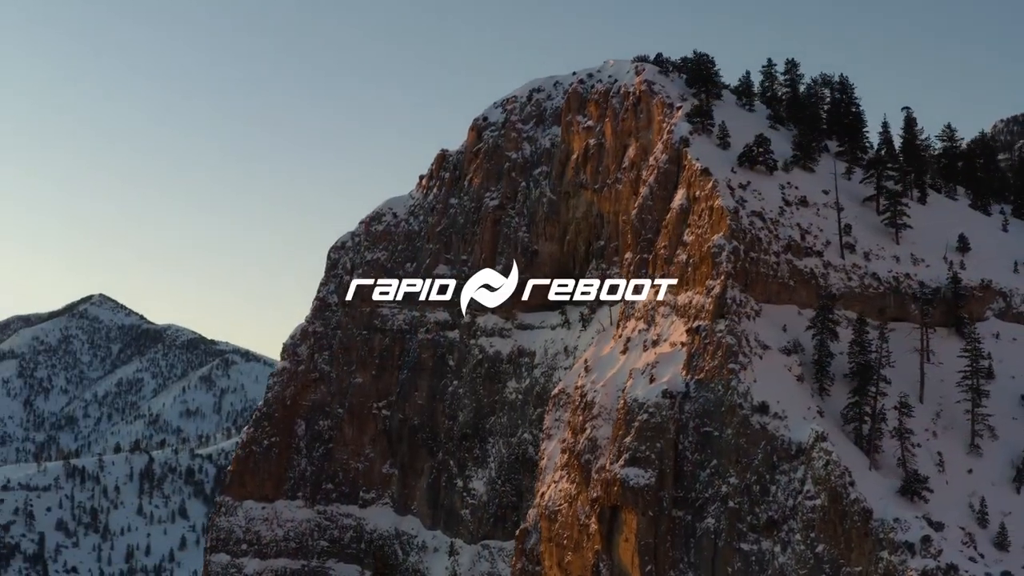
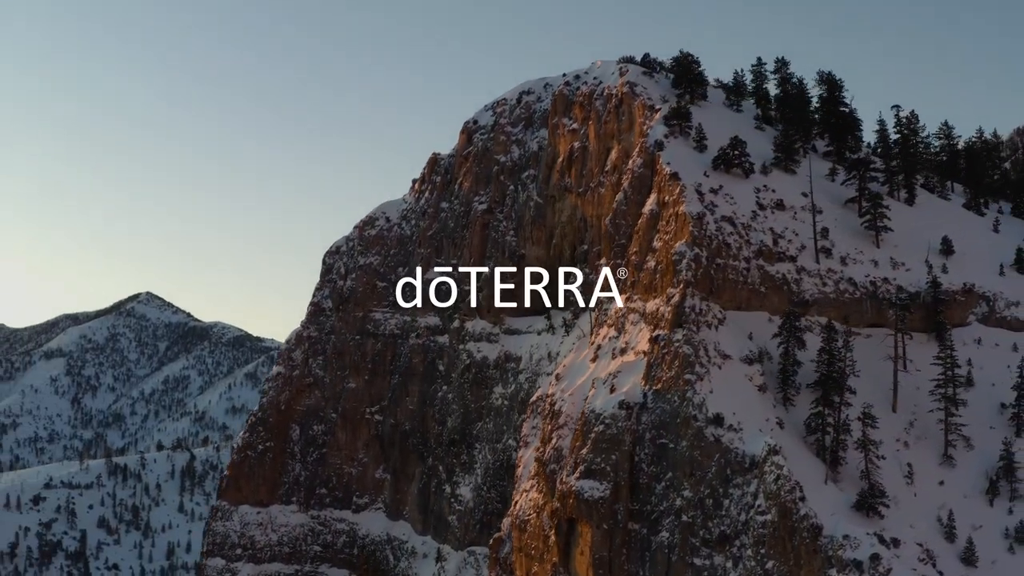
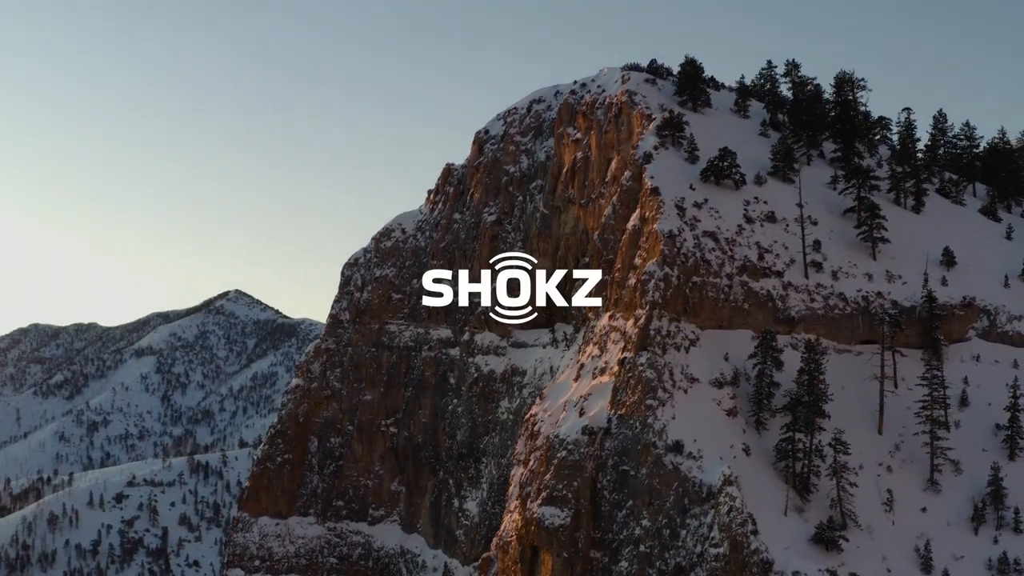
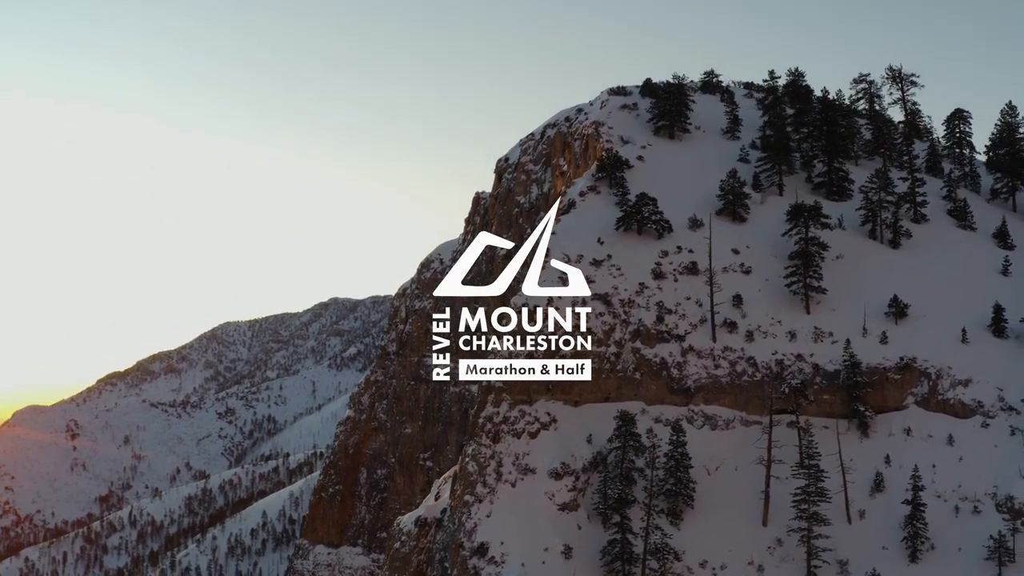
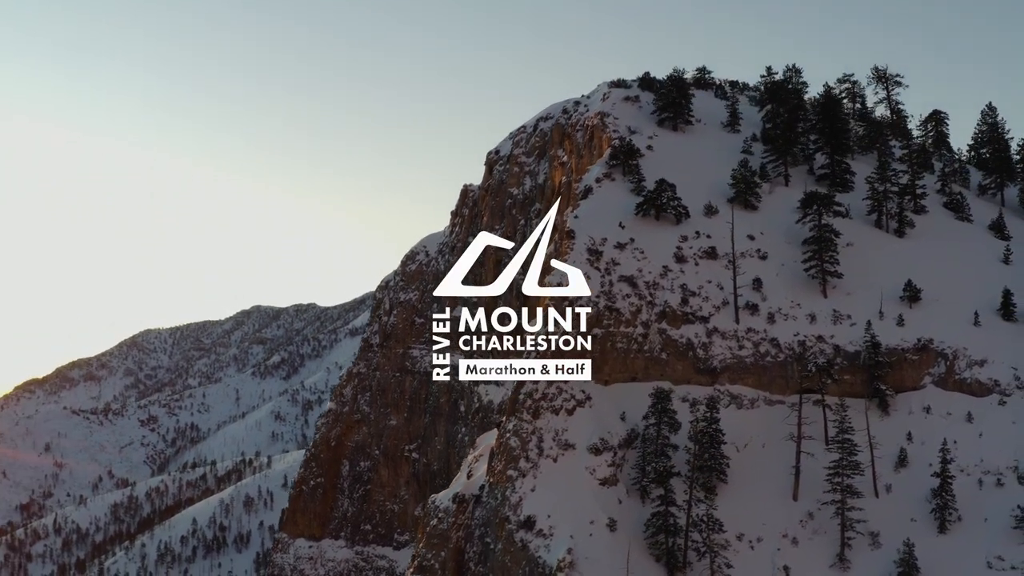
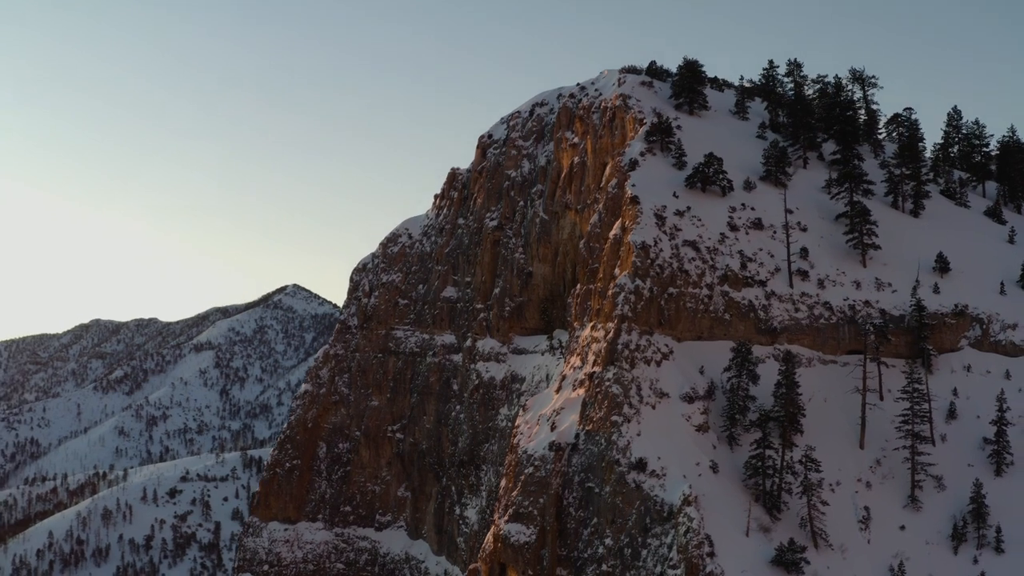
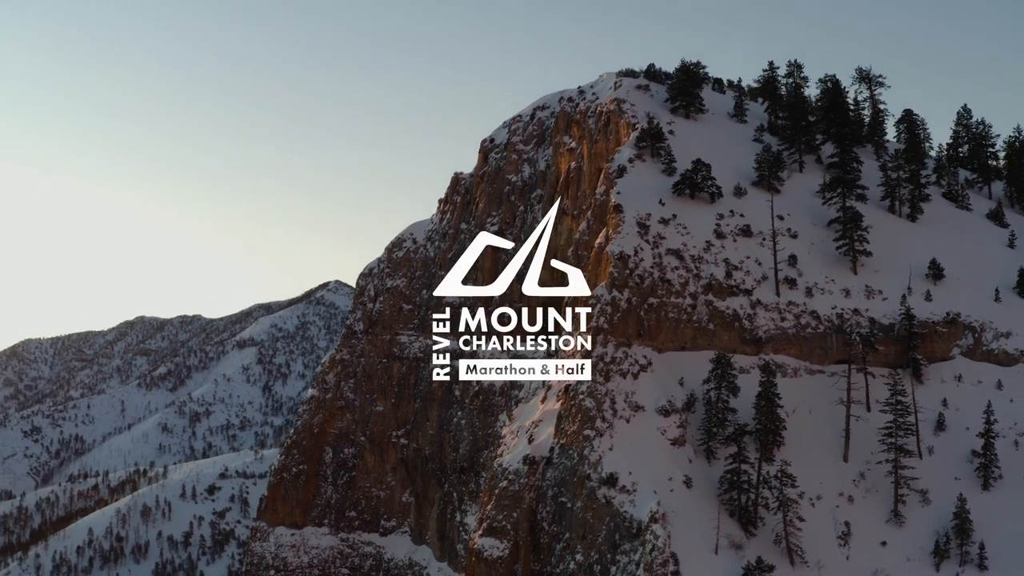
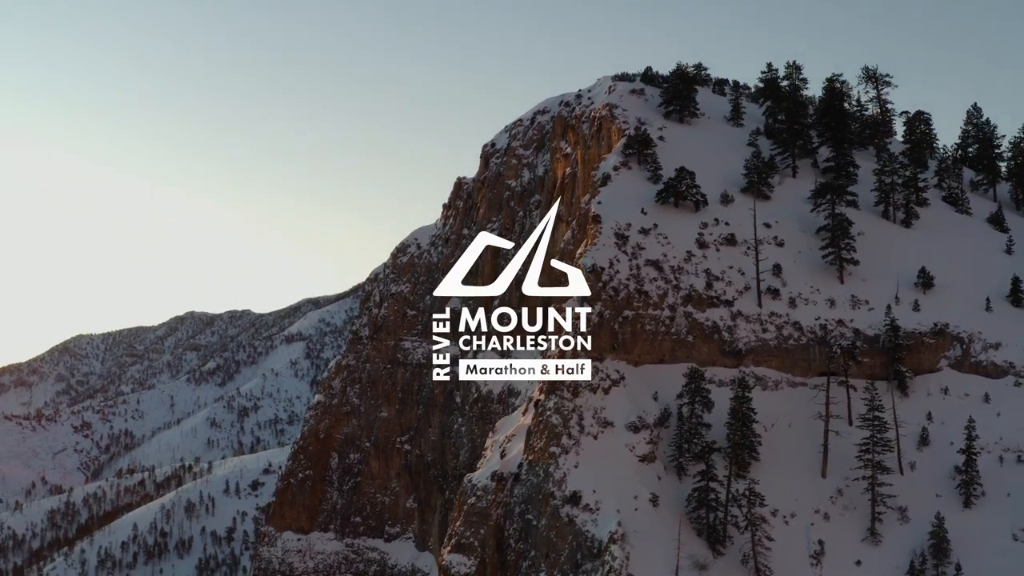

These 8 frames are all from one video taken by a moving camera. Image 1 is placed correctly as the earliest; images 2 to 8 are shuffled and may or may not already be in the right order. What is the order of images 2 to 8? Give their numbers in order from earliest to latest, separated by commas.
2, 3, 6, 7, 8, 5, 4
